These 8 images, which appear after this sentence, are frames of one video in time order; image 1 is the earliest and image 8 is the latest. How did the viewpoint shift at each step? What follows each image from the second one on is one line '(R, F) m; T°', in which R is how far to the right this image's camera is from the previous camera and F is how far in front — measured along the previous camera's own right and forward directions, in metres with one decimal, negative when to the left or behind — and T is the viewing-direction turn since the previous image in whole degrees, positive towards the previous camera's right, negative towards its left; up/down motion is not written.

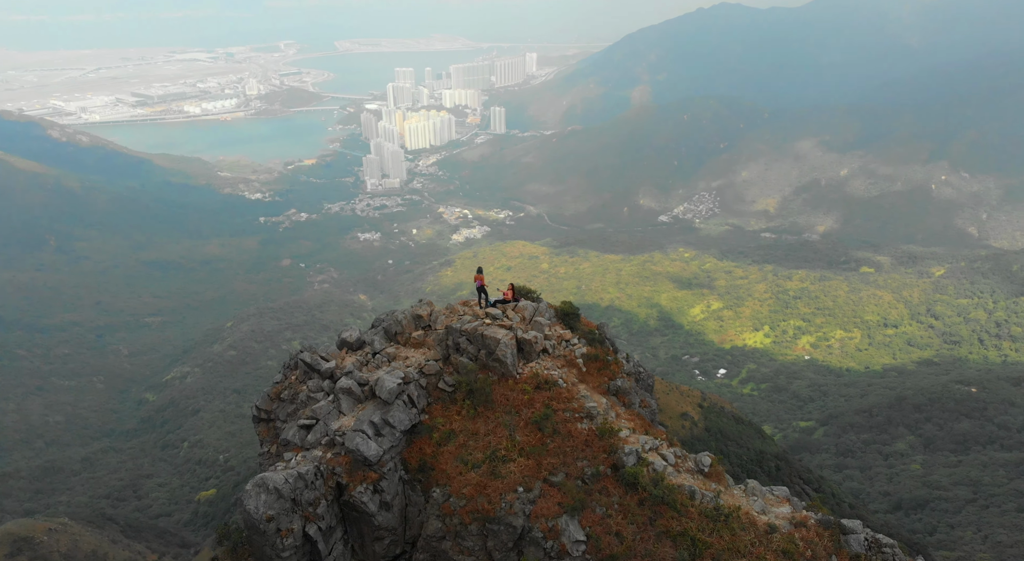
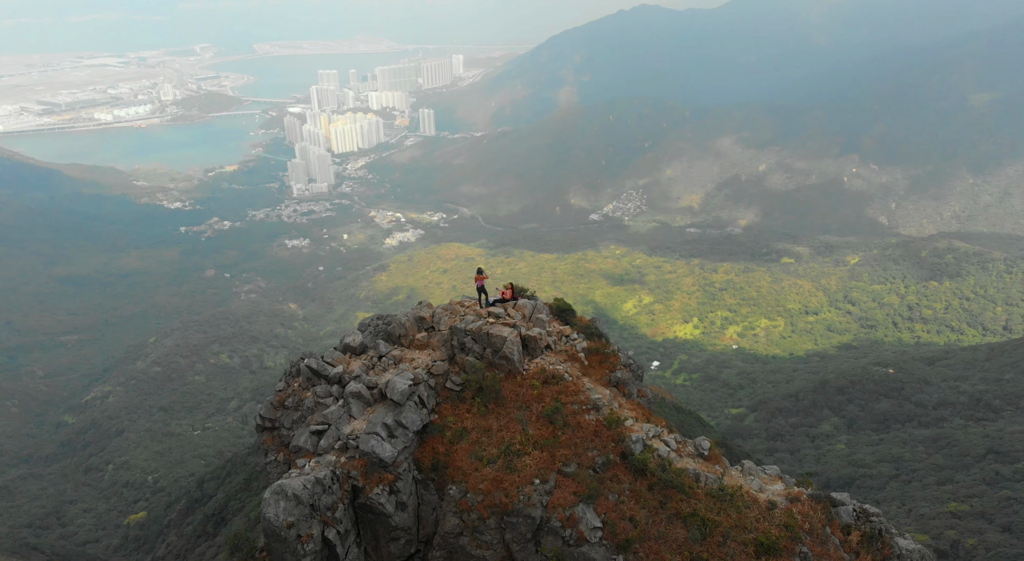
(-1.1, -0.3) m; +5°
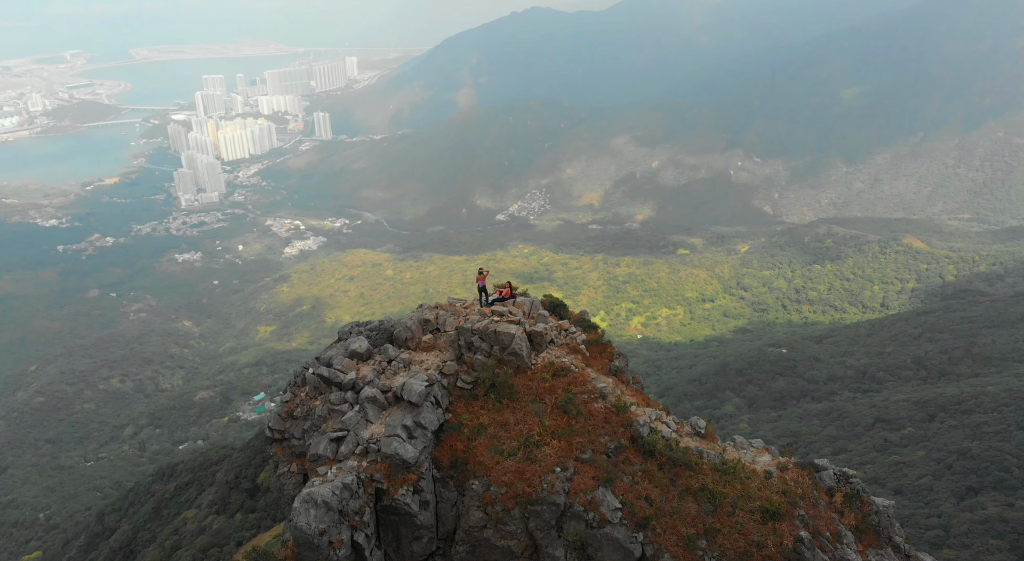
(-1.6, -0.4) m; +7°
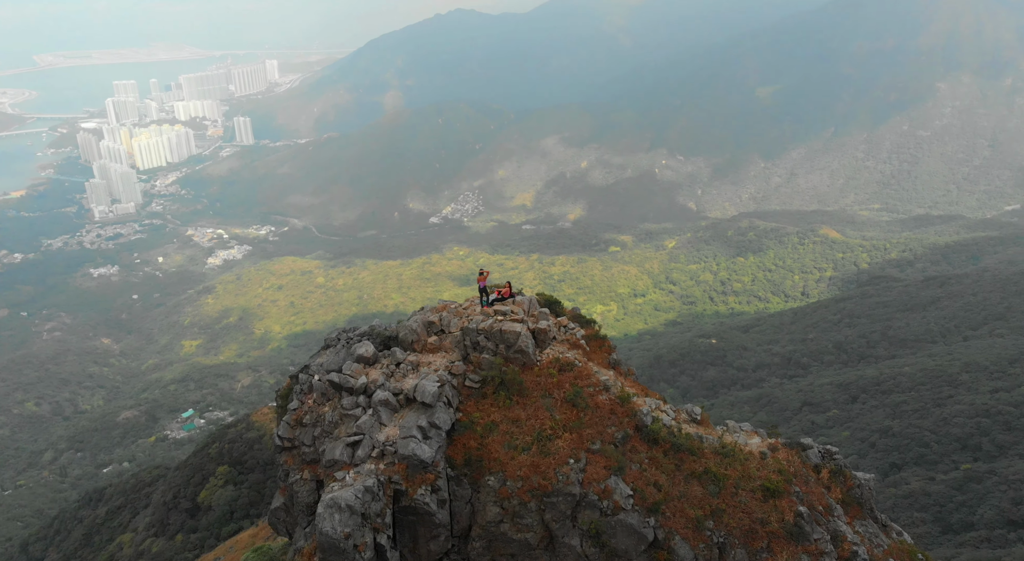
(-1.2, -0.3) m; +5°
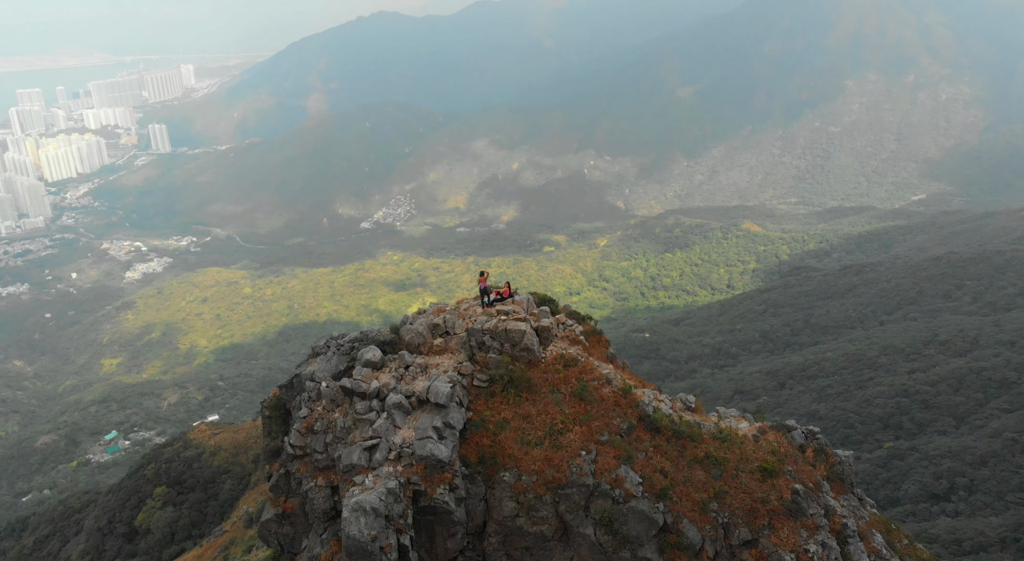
(-1.2, -0.3) m; +5°
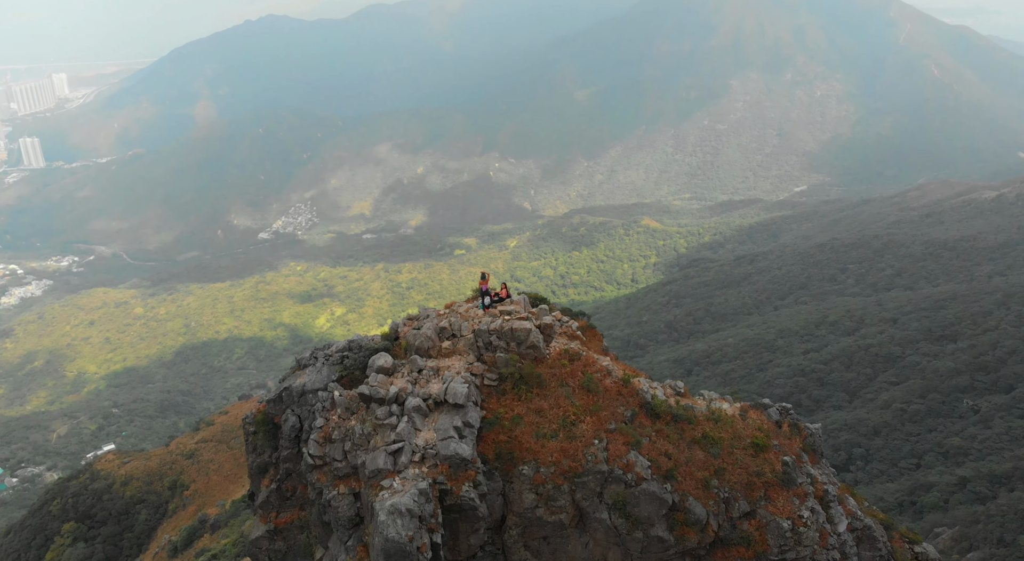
(-1.7, -0.4) m; +7°
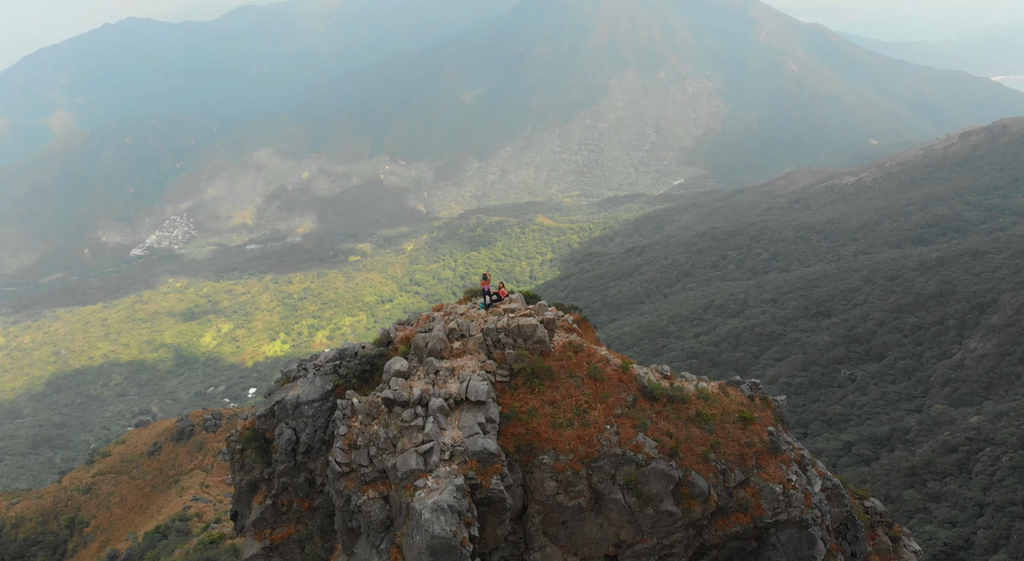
(-2.0, -0.4) m; +8°
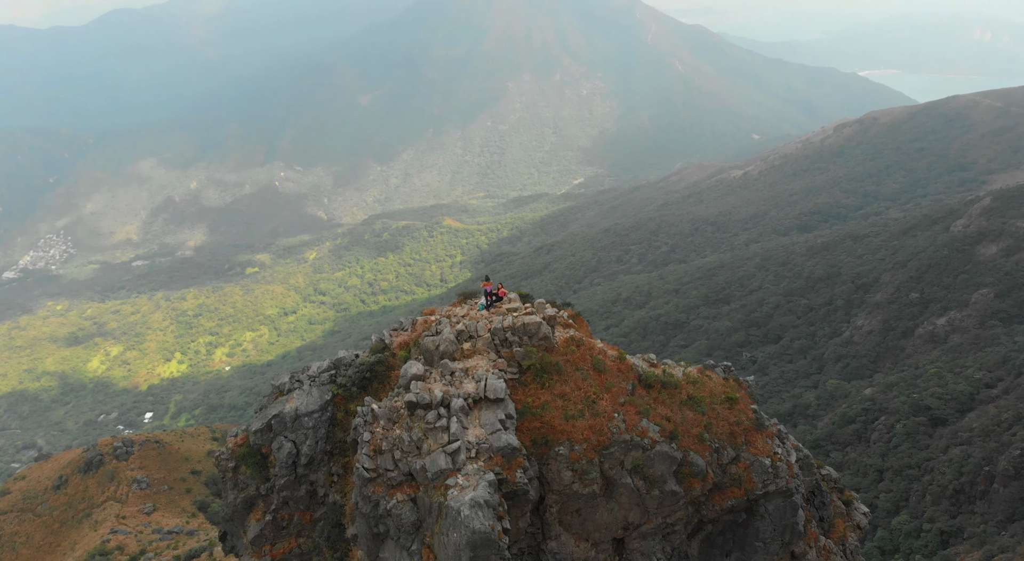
(-1.9, -0.4) m; +7°
